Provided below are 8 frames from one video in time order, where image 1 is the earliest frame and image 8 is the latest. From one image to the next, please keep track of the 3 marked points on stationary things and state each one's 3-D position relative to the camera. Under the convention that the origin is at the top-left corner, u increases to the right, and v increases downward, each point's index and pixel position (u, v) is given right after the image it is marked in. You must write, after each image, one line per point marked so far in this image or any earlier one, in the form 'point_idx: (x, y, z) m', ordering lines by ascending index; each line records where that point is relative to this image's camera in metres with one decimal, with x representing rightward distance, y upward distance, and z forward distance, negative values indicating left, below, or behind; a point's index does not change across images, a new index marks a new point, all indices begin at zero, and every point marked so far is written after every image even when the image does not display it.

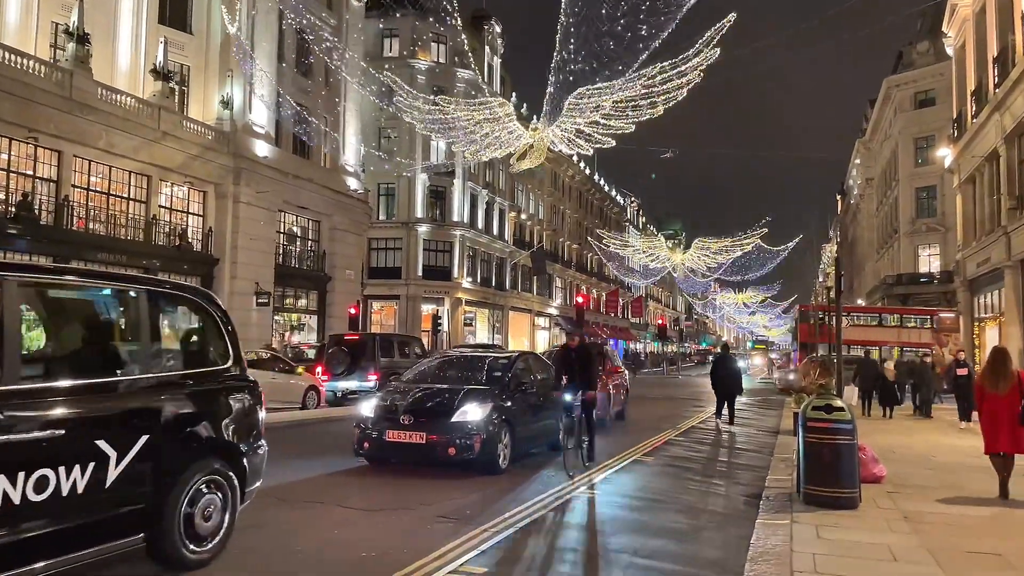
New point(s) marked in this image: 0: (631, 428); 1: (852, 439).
0: (+2.2, -2.6, +13.6) m
1: (+3.1, -1.4, +6.8) m
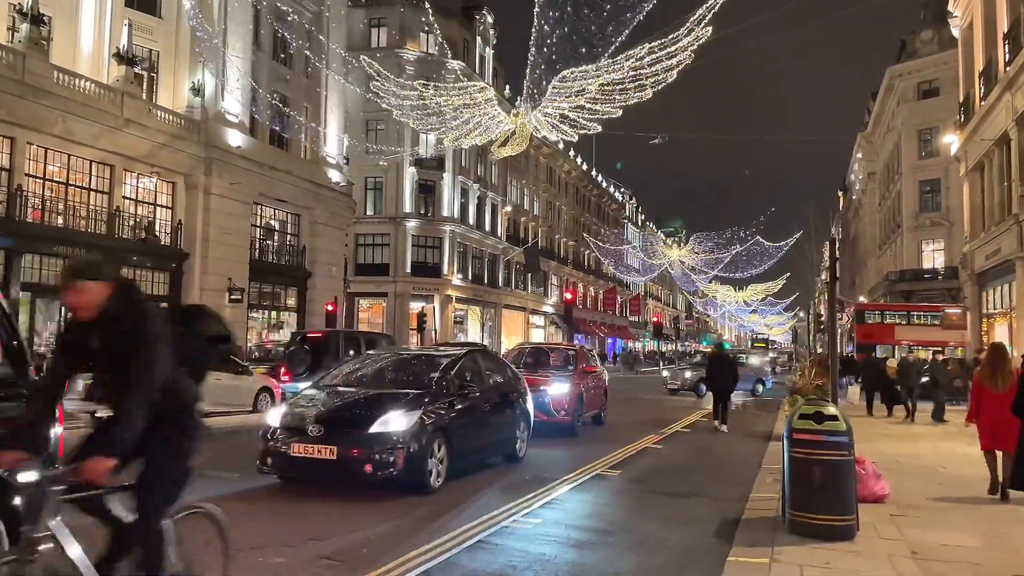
0: (+1.7, -2.4, +12.4) m
1: (+2.6, -1.3, +5.6) m
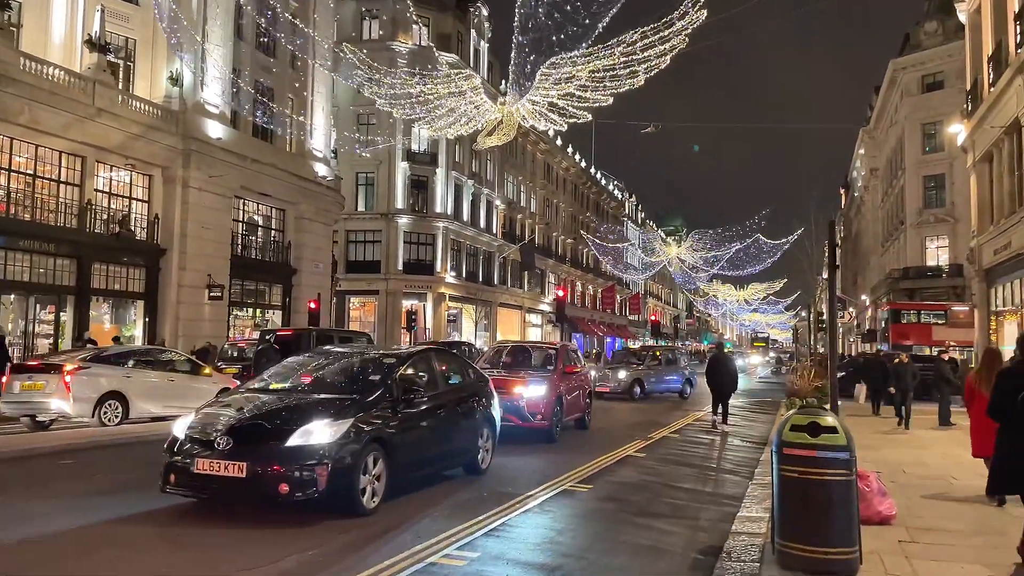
0: (+1.3, -2.4, +11.5) m
1: (+2.1, -1.2, +4.7) m
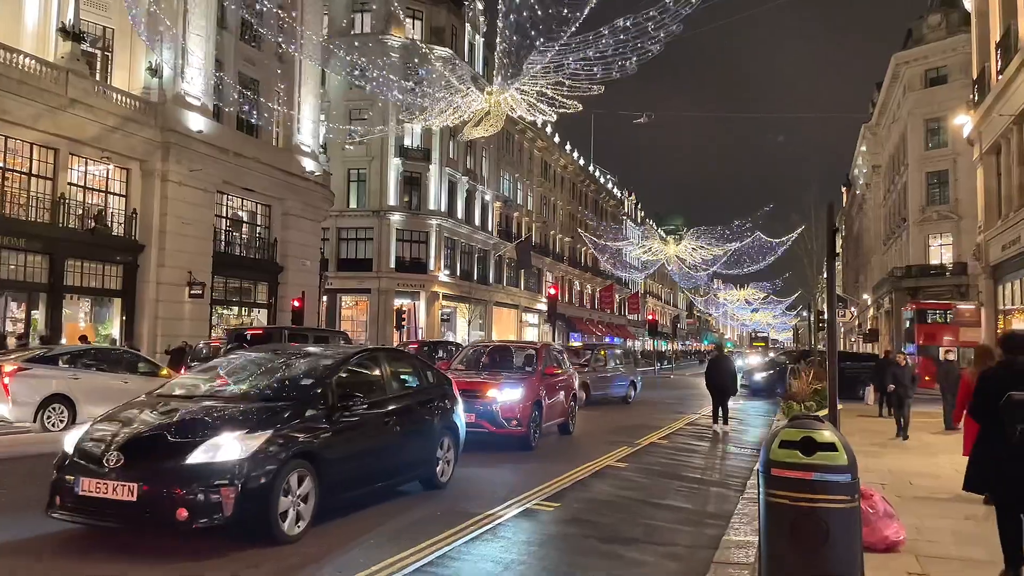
0: (+0.9, -2.3, +10.7) m
1: (+1.8, -1.1, +3.9) m
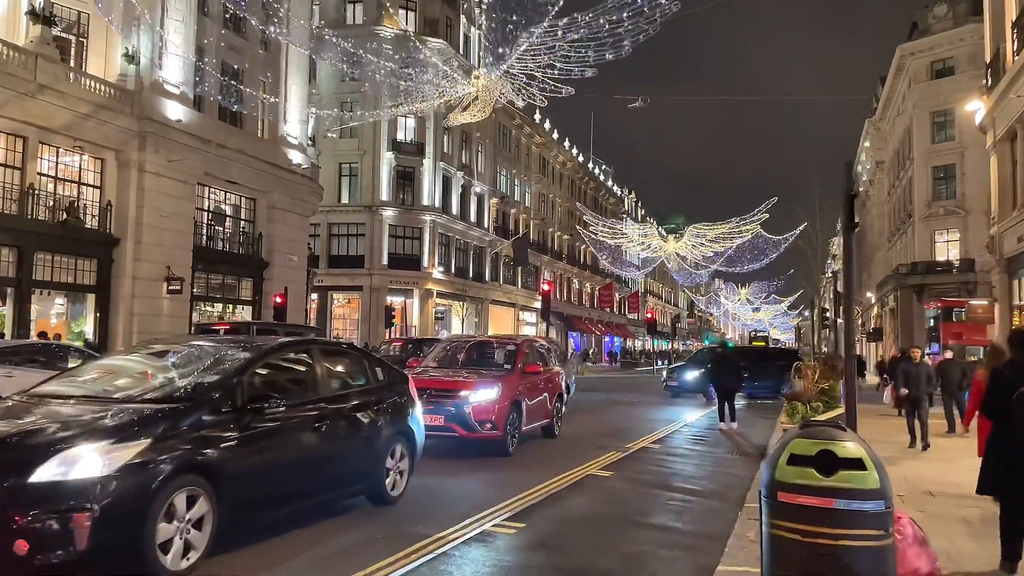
0: (+0.6, -2.1, +9.8) m
1: (+1.5, -1.0, +2.9) m
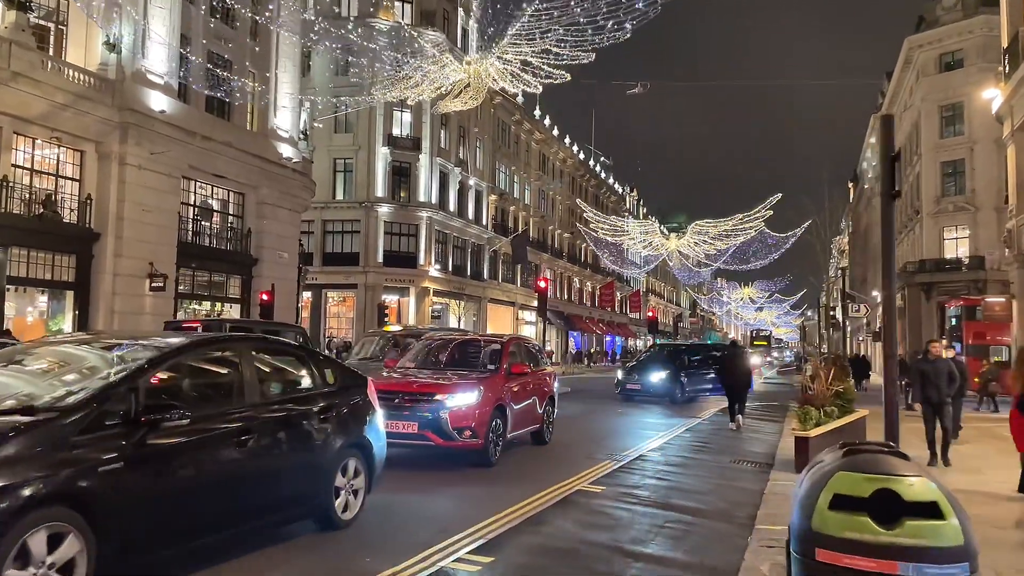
0: (+0.4, -2.1, +8.9) m
1: (+1.3, -0.9, +2.1) m
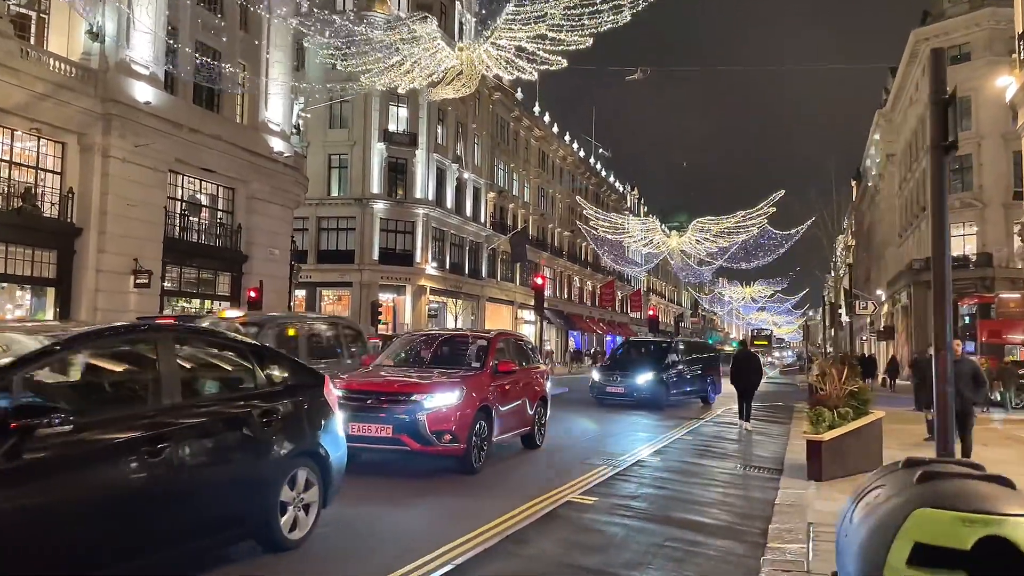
0: (+0.3, -2.0, +8.2) m
1: (+1.1, -0.8, +1.4) m
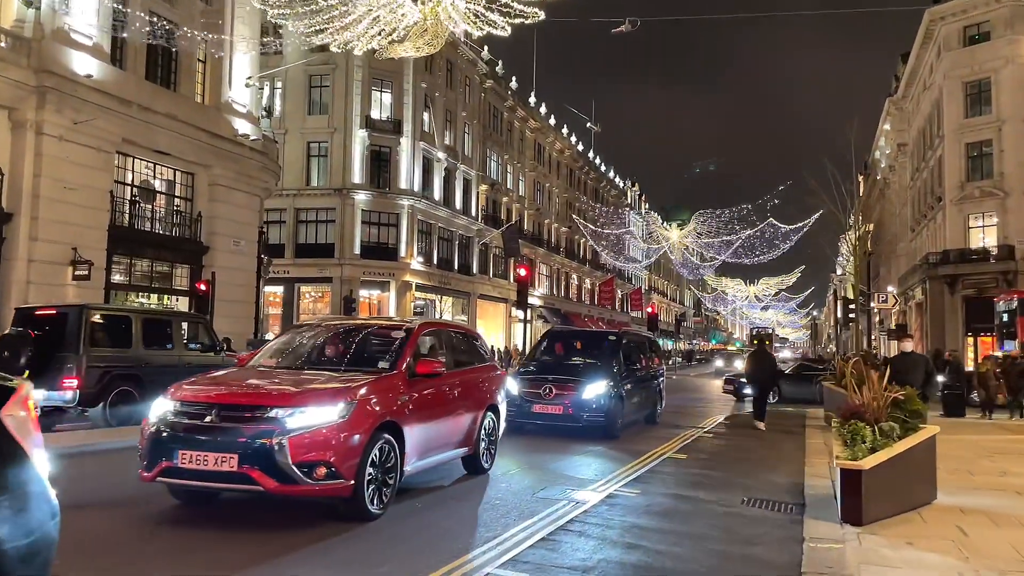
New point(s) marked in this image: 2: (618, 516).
0: (-0.3, -1.7, +6.1) m
1: (+0.5, -0.6, -0.8) m
2: (+0.9, -1.7, +5.5) m
